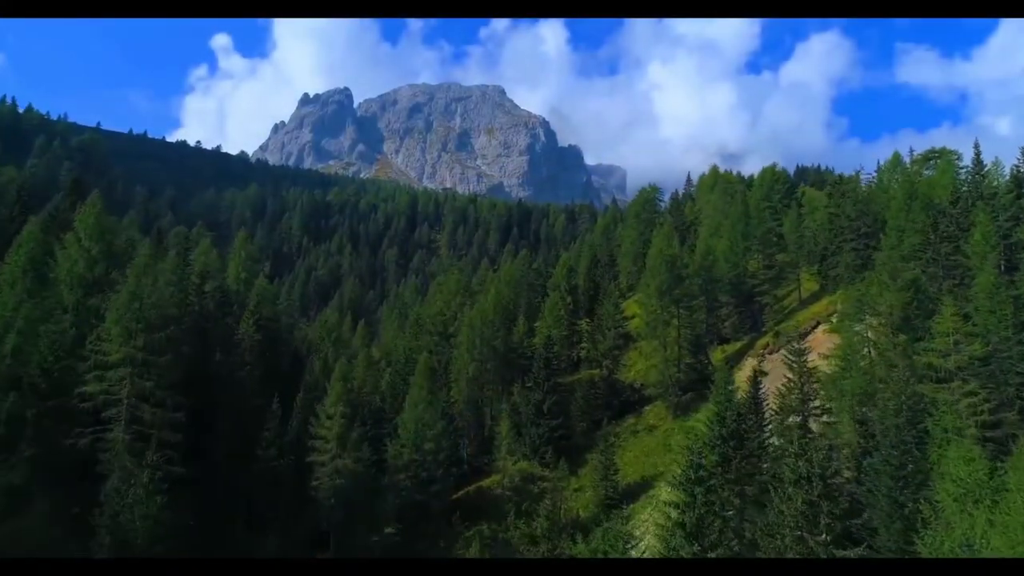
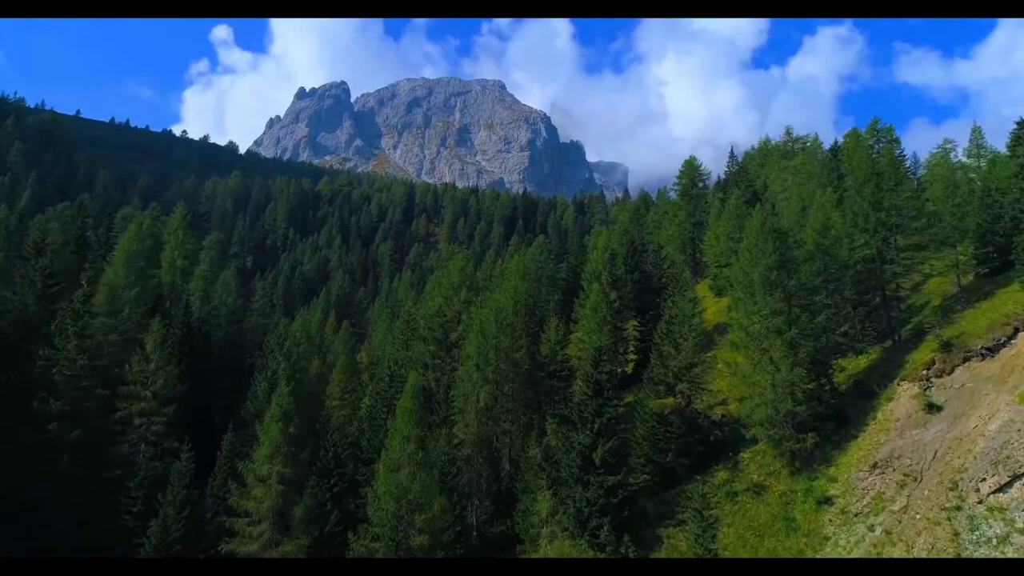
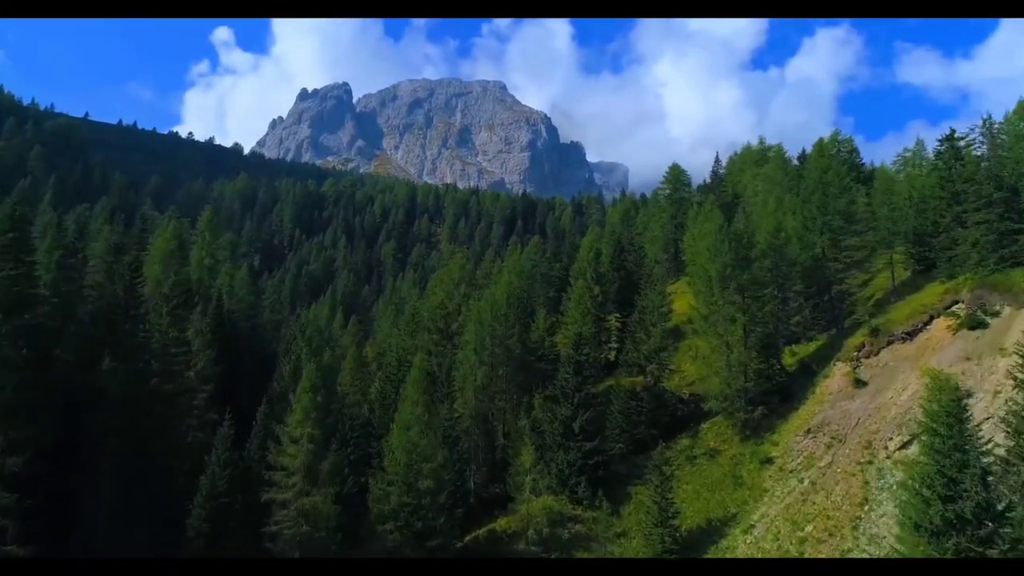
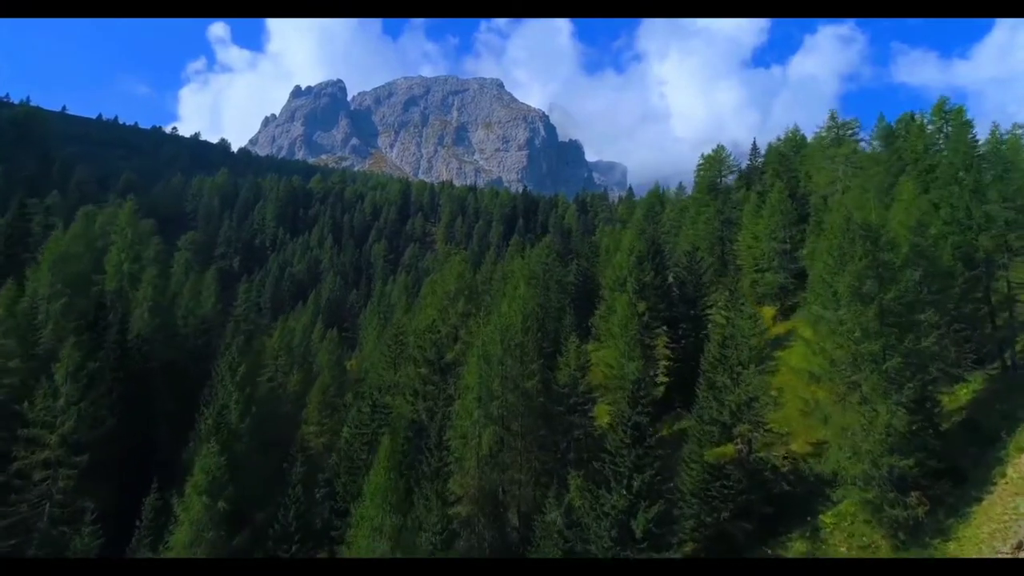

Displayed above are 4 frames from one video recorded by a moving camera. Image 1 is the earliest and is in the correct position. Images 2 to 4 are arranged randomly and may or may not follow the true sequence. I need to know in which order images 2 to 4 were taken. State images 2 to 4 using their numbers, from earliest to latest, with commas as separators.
3, 2, 4
